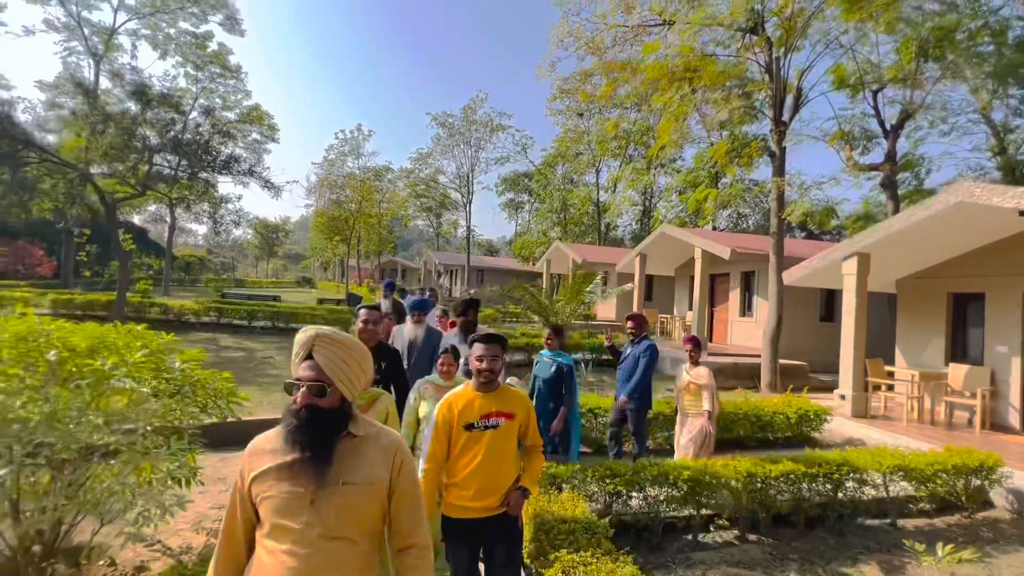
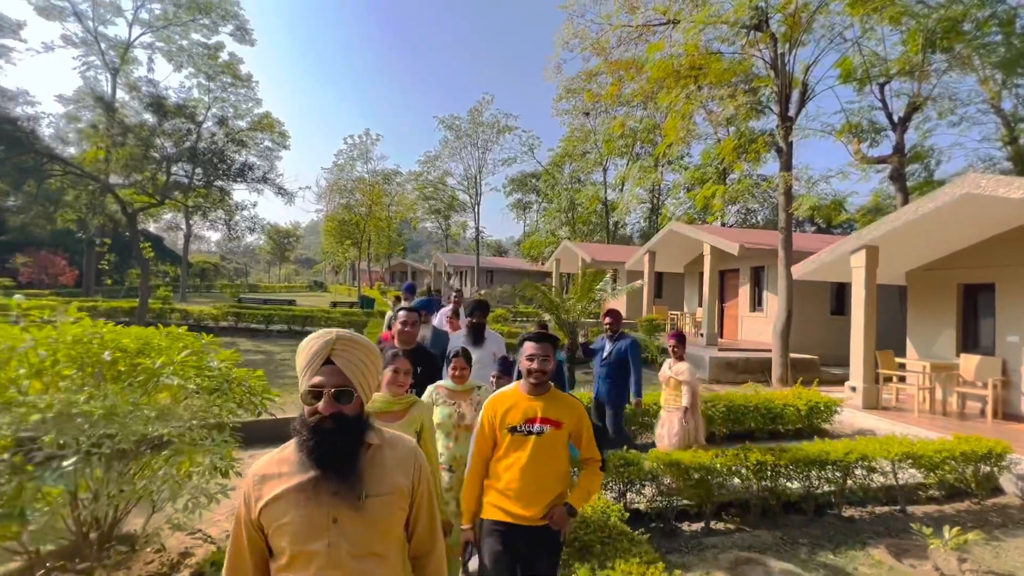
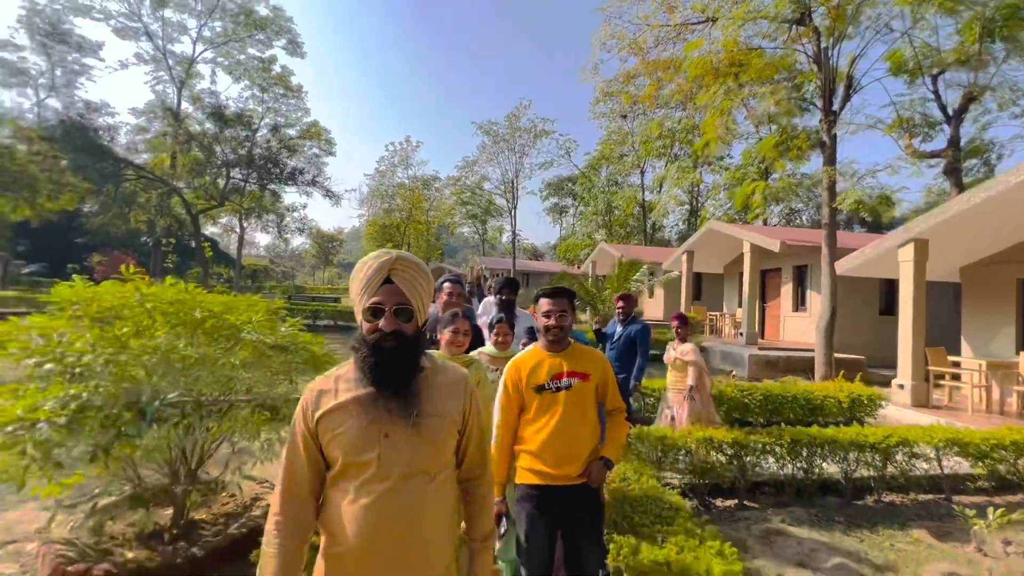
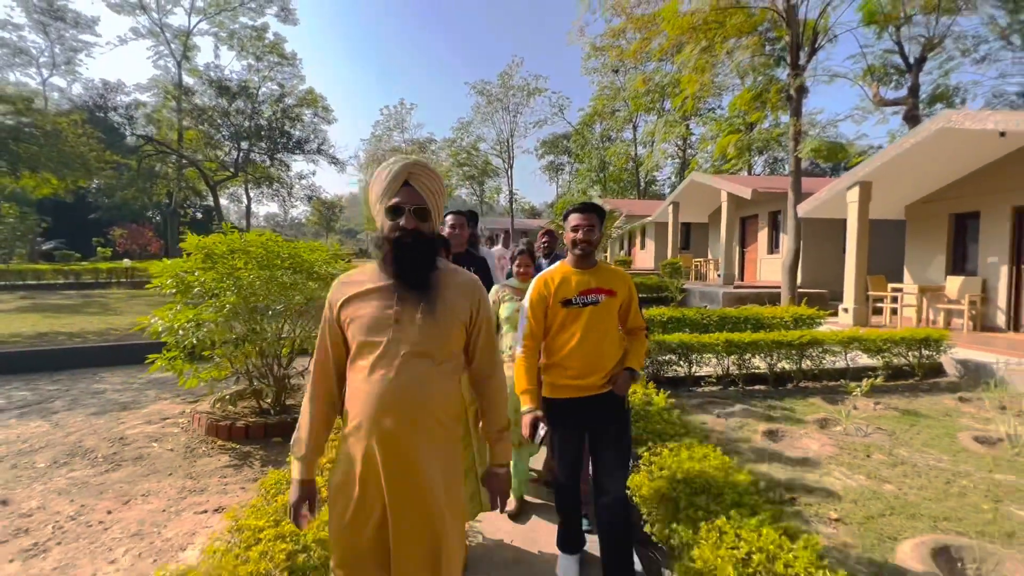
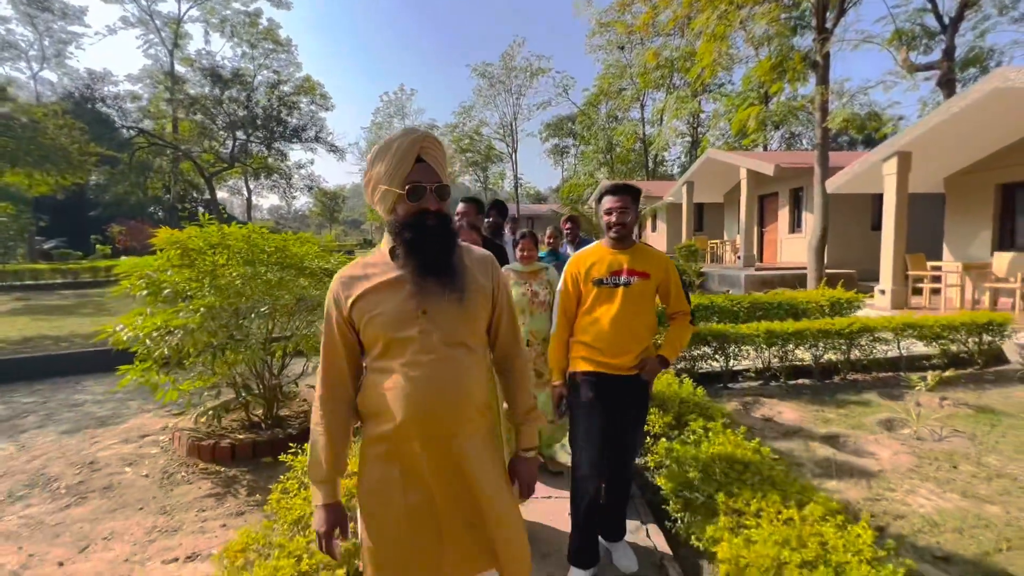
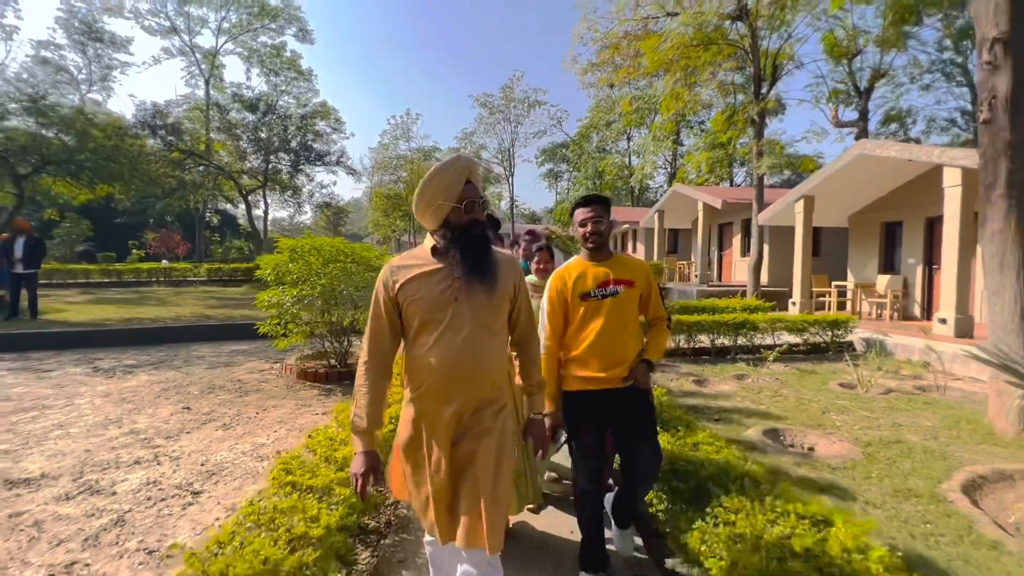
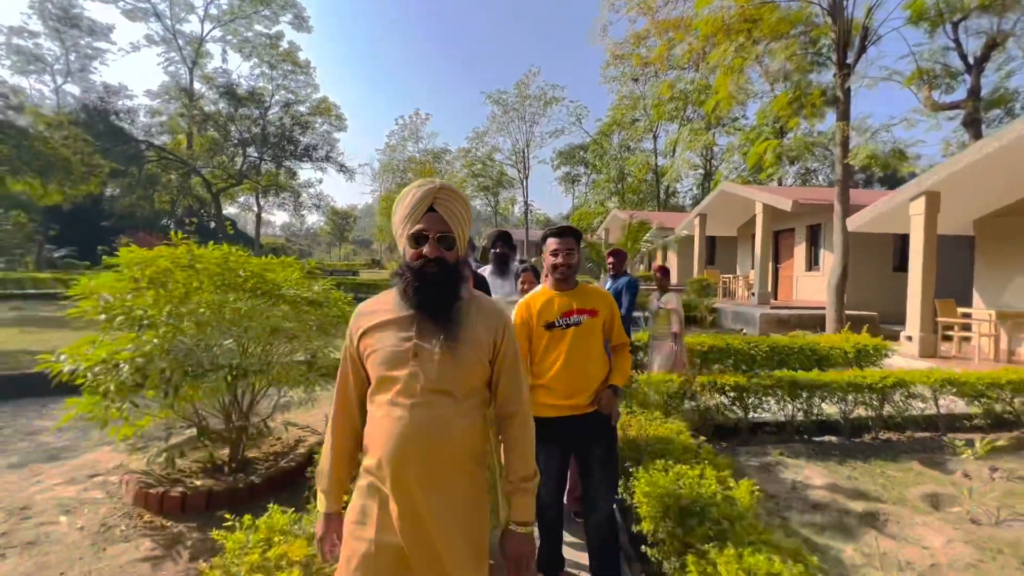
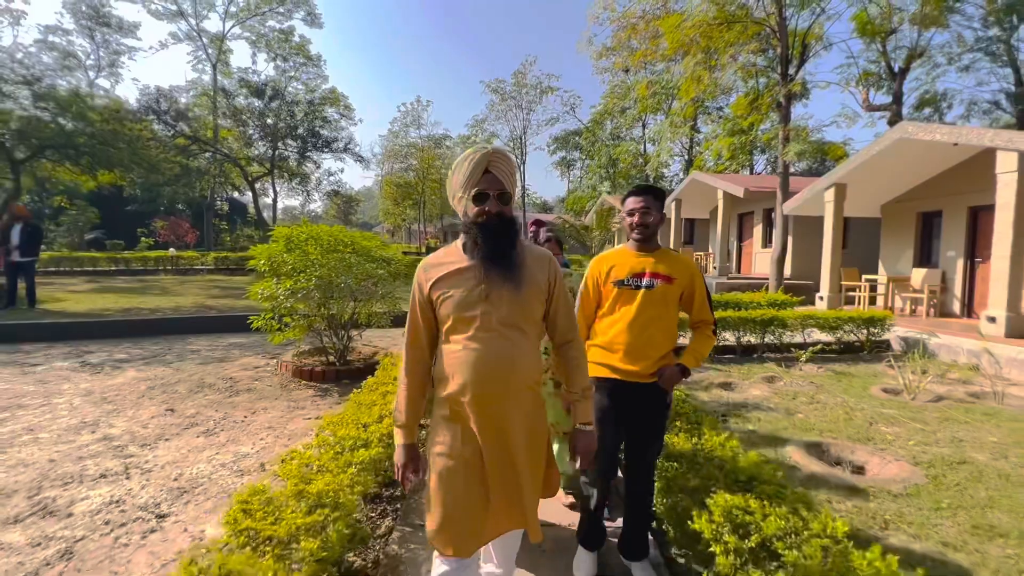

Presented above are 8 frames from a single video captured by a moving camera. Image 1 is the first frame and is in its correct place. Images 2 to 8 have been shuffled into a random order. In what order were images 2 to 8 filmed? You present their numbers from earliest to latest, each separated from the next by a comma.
2, 3, 7, 5, 4, 8, 6
